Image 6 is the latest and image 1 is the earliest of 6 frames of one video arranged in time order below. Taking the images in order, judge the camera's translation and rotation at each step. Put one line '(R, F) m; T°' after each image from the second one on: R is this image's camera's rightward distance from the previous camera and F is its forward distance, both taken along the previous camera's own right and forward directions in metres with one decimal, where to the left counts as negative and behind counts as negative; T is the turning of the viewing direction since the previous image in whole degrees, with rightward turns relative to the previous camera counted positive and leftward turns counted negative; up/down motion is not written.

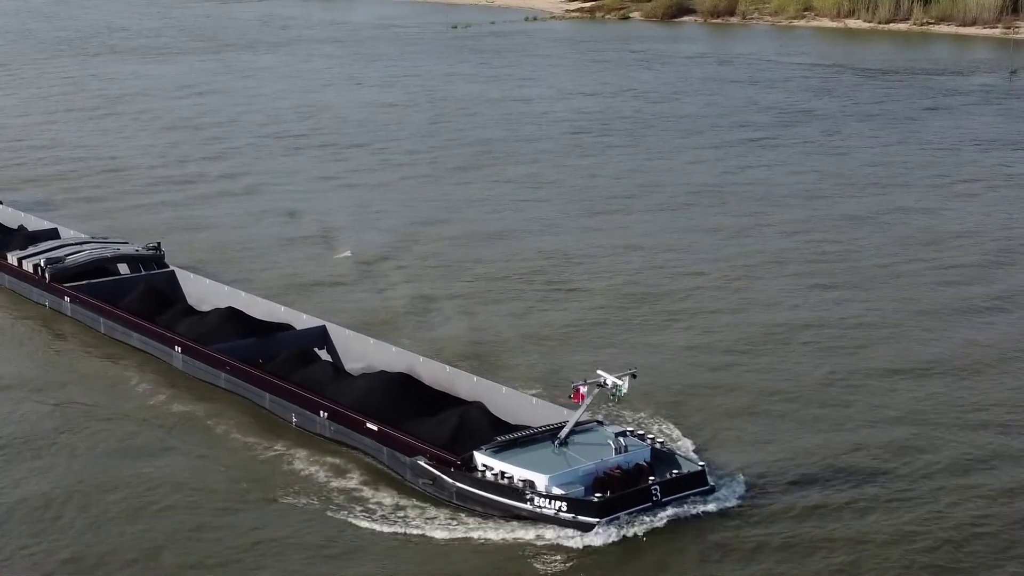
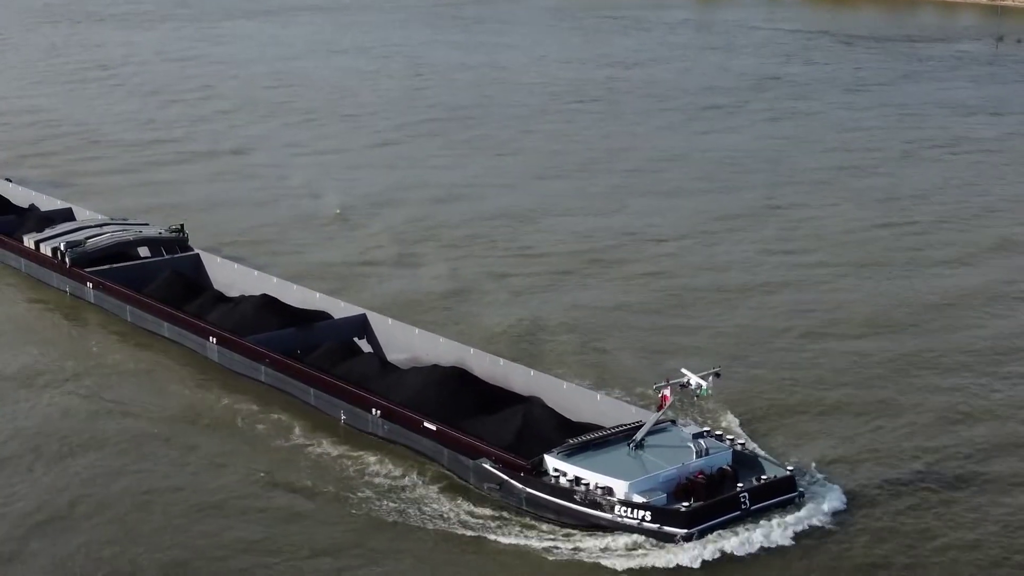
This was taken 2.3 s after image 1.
(-0.8, +0.7) m; 0°
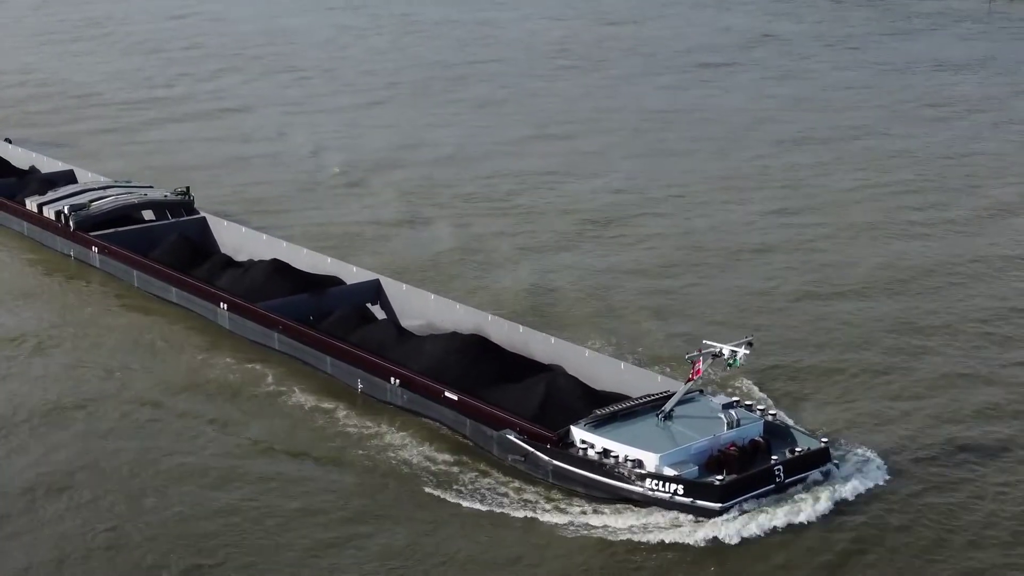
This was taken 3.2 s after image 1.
(-0.3, +0.3) m; 0°
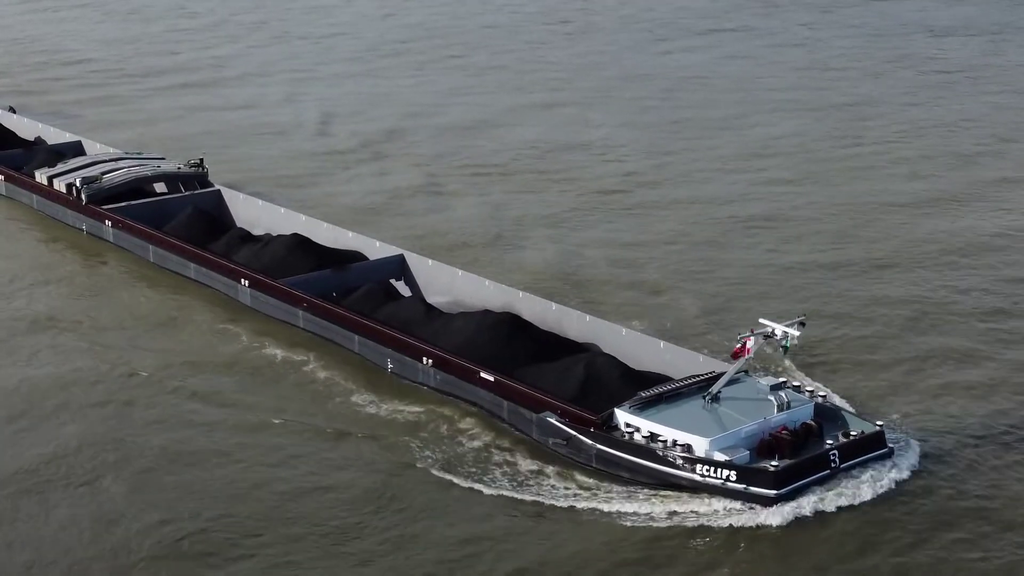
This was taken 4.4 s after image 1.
(-0.4, +0.4) m; 0°
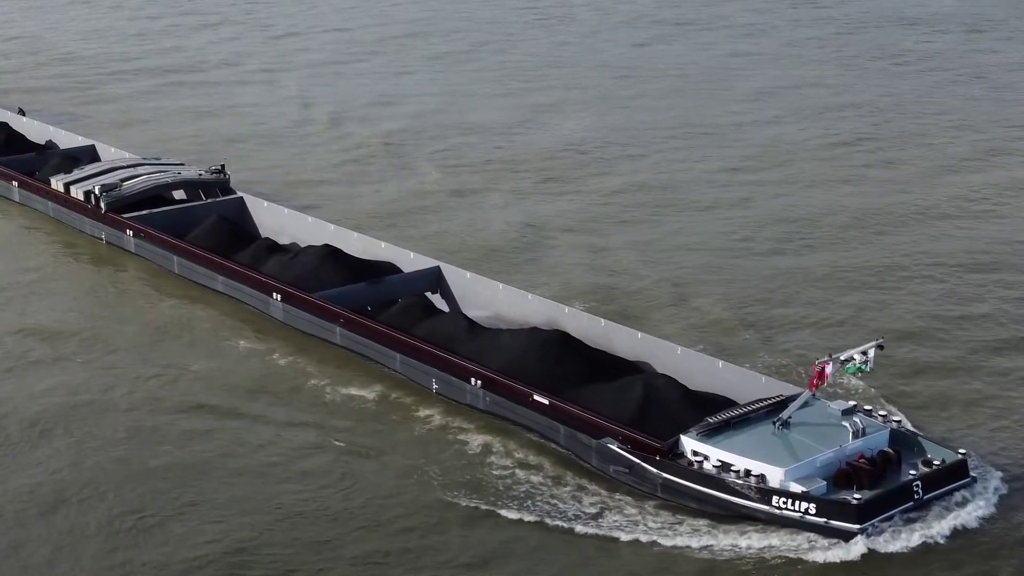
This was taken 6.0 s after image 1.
(-0.6, +0.5) m; 0°
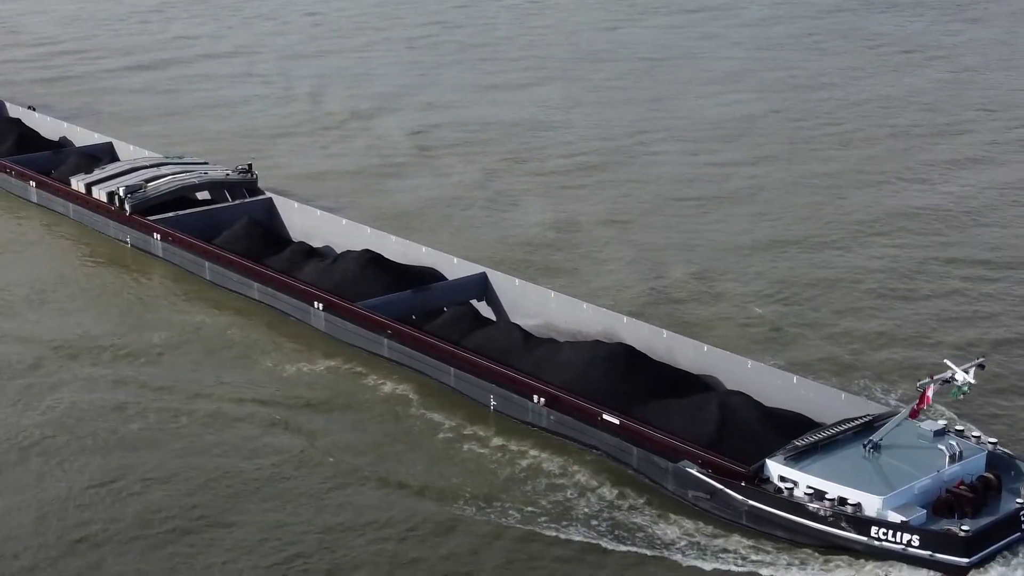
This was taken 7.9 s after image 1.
(-0.7, +0.6) m; 0°
